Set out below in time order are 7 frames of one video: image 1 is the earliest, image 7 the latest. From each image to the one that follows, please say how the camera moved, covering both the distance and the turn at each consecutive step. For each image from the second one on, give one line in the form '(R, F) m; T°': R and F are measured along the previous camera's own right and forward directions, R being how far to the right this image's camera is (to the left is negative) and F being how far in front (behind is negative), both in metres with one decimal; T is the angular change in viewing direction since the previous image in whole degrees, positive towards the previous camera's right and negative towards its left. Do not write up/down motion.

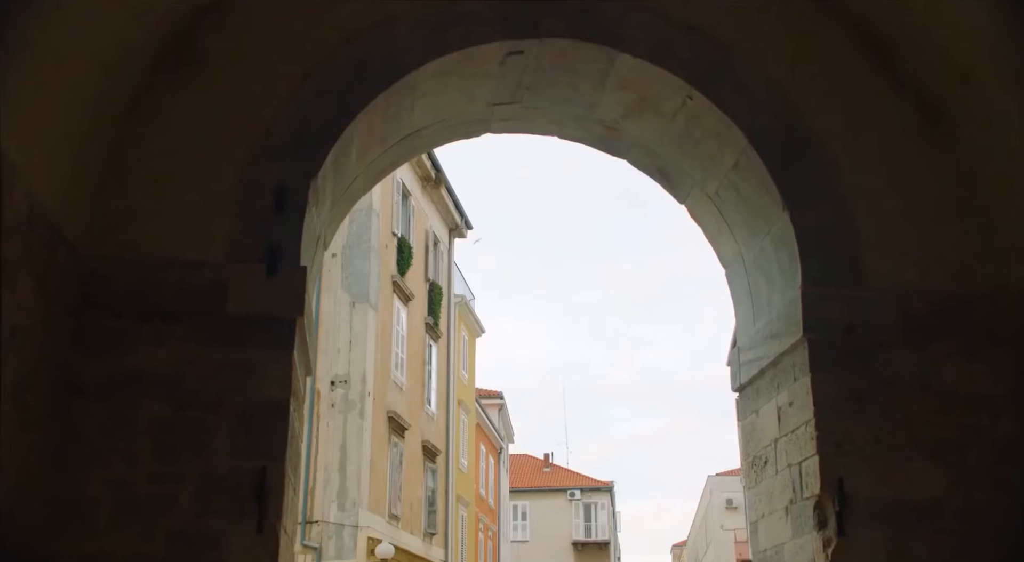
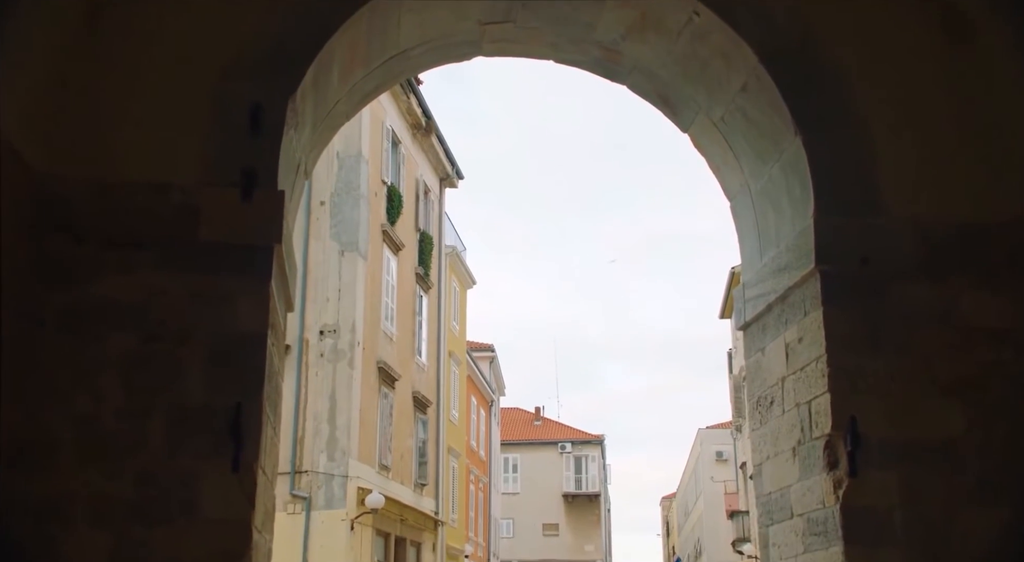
(0.0, +0.4) m; 0°
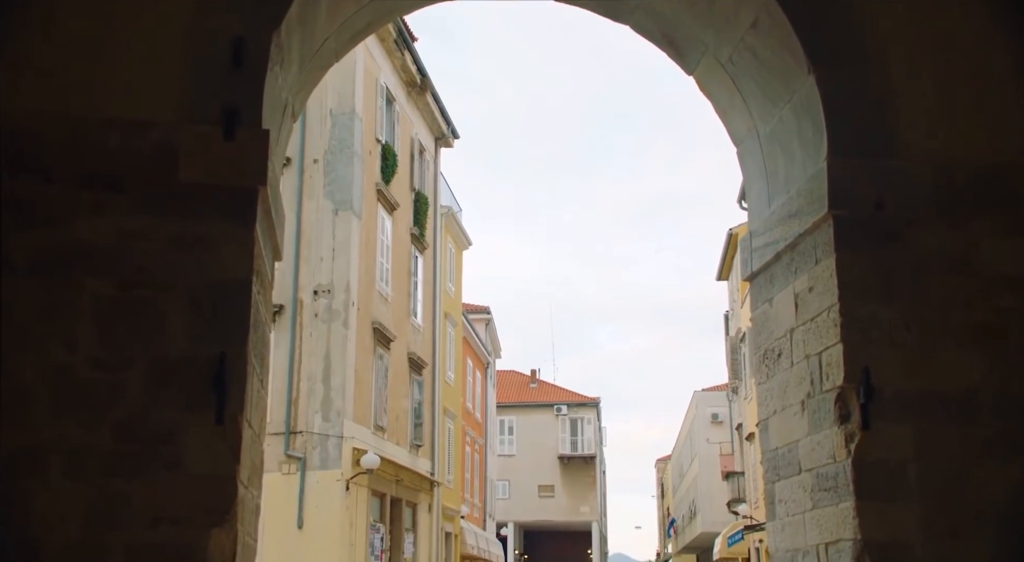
(0.0, +0.3) m; 0°
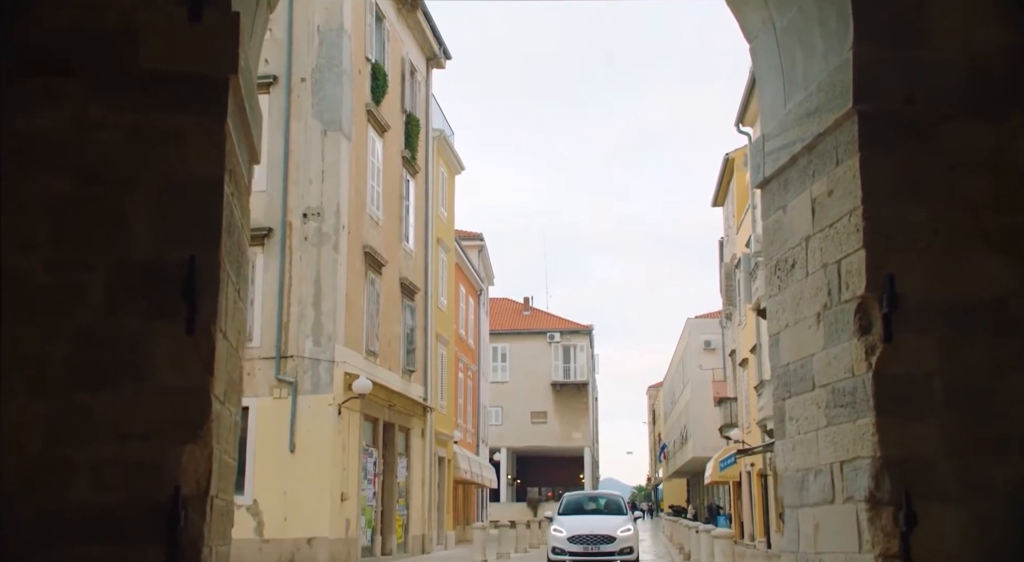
(0.0, +0.4) m; 0°
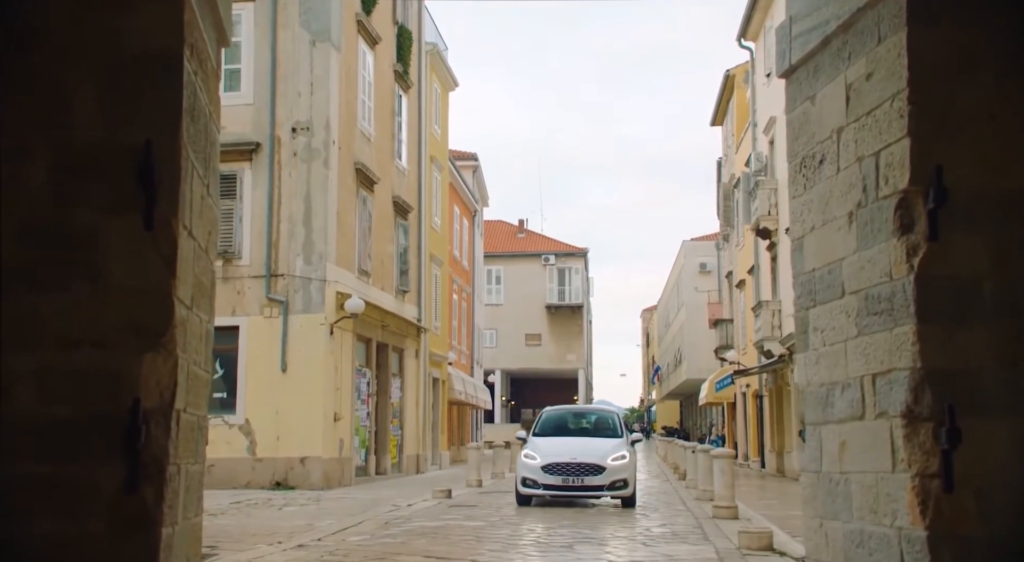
(0.0, +0.5) m; 0°
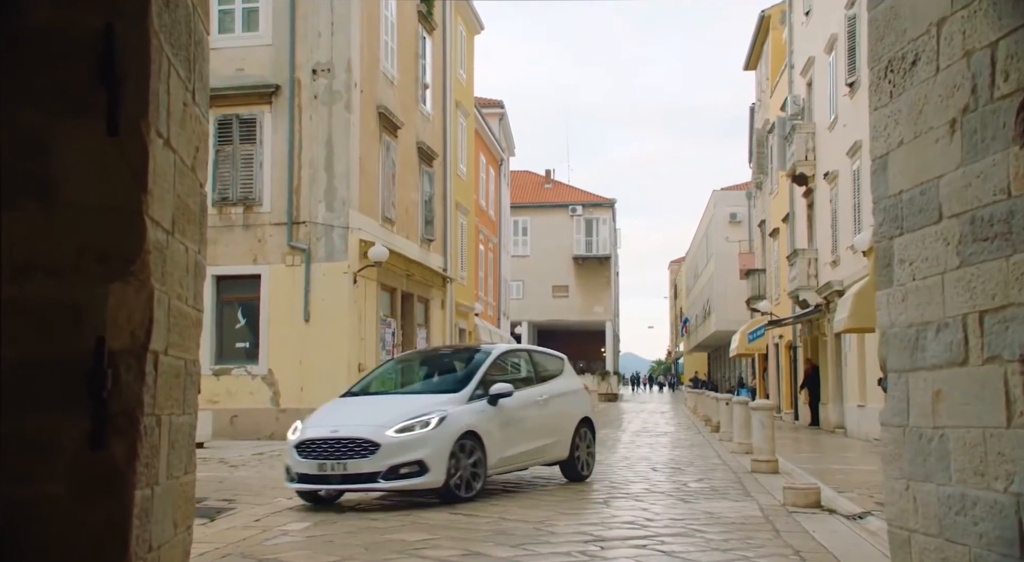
(0.0, +0.7) m; -1°
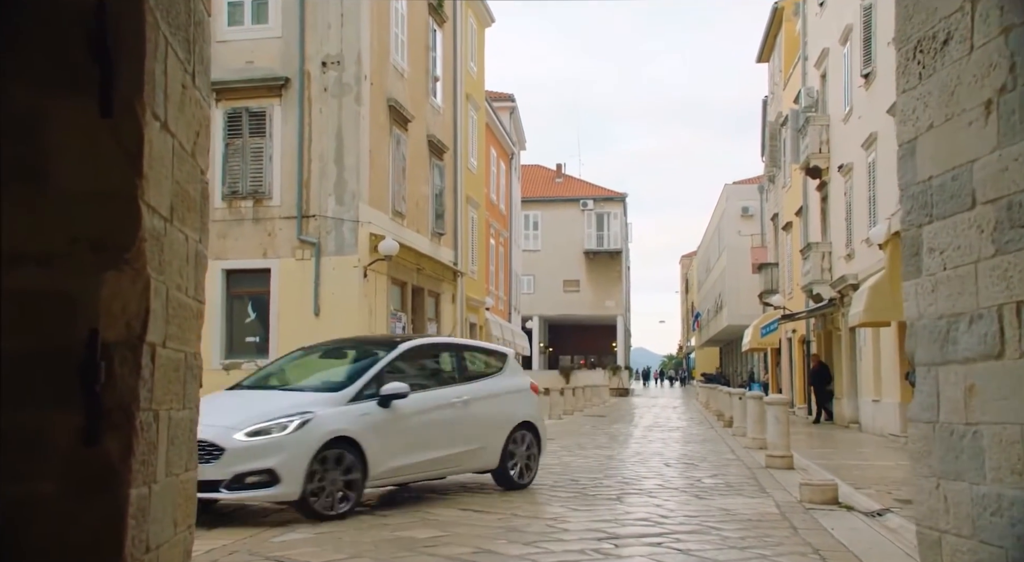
(0.0, +0.2) m; -1°
